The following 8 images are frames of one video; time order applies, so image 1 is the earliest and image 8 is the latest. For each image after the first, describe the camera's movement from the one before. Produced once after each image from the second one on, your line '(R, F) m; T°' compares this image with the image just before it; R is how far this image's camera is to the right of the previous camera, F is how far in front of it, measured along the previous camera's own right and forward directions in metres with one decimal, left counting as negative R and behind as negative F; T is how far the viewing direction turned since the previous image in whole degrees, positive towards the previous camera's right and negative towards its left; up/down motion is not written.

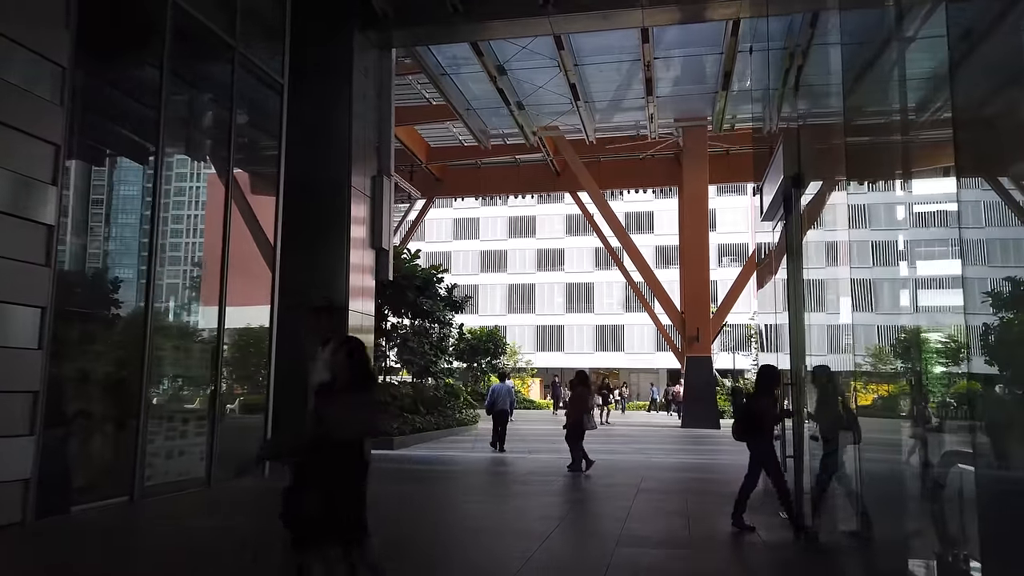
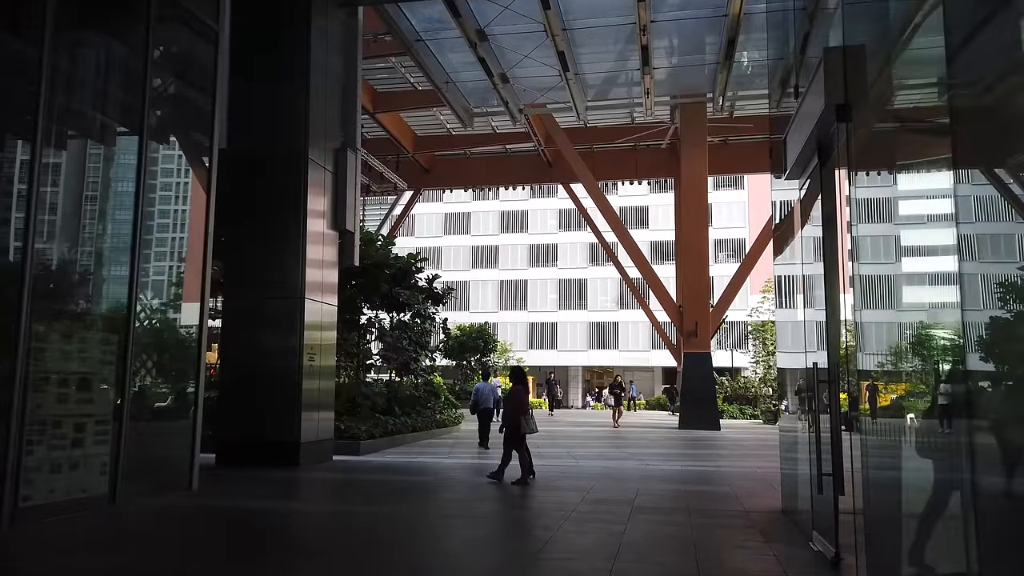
(+0.3, +1.5) m; 0°
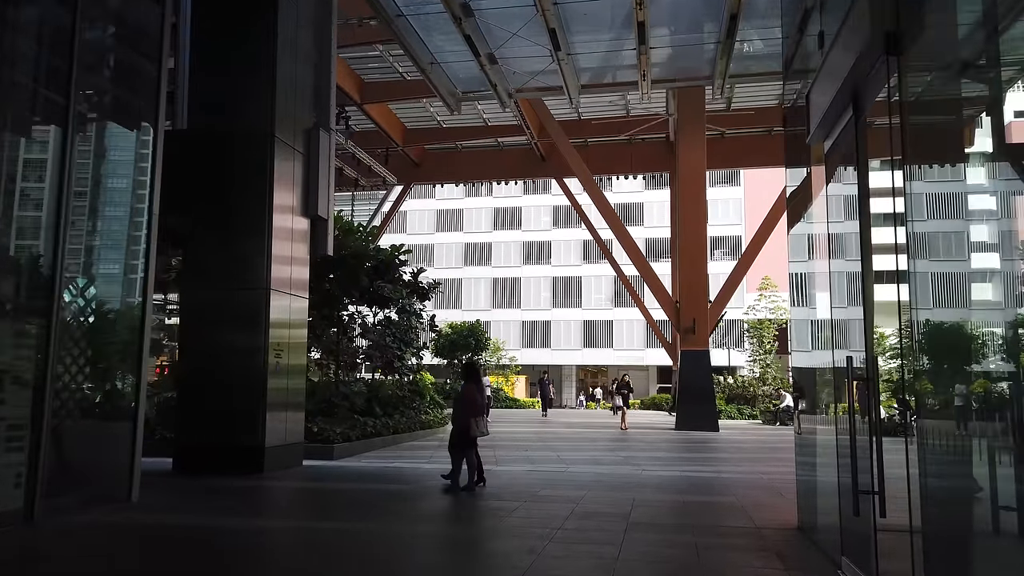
(+0.1, +0.9) m; 0°
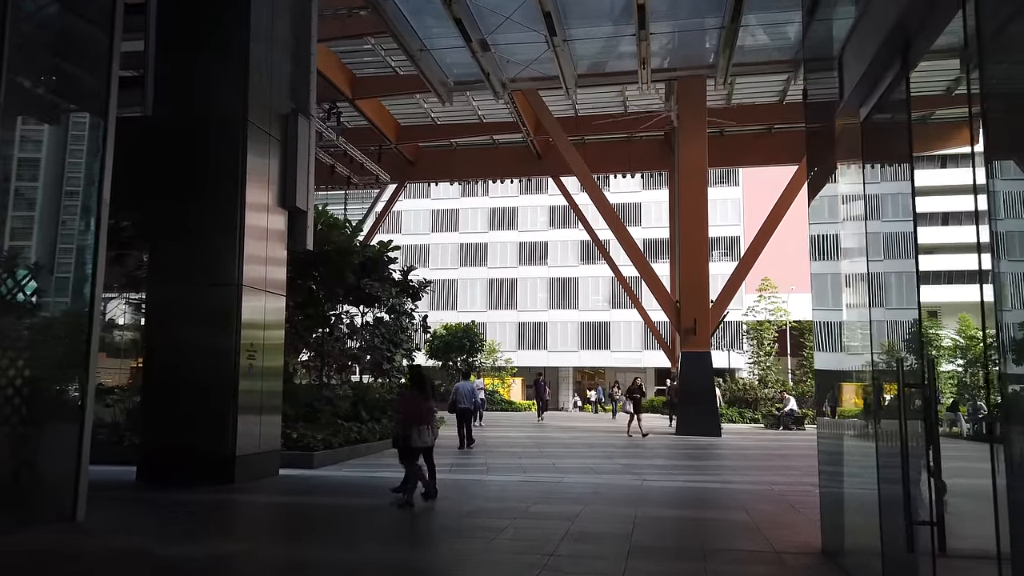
(+0.1, +0.7) m; 0°
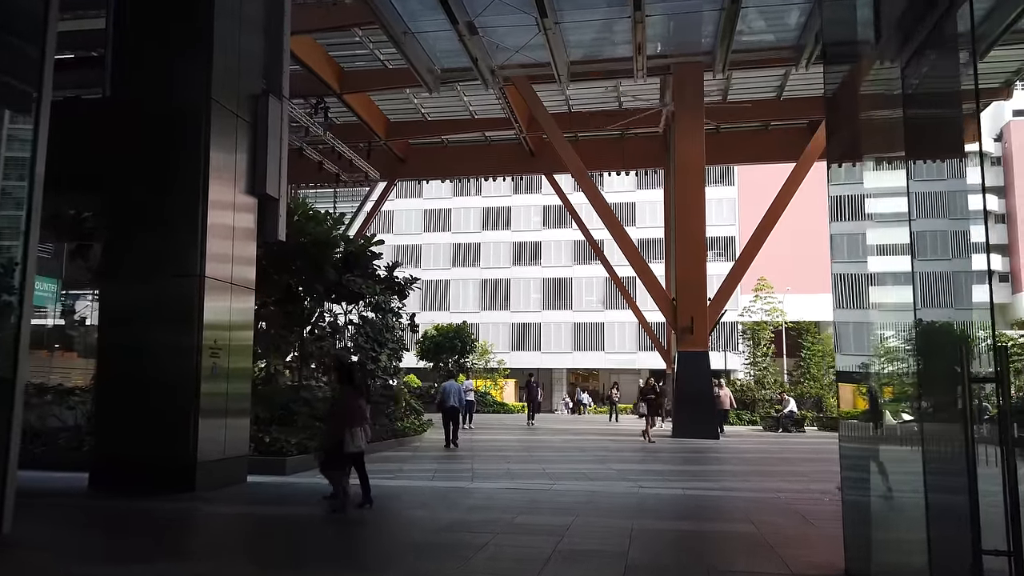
(+0.1, +0.7) m; 0°
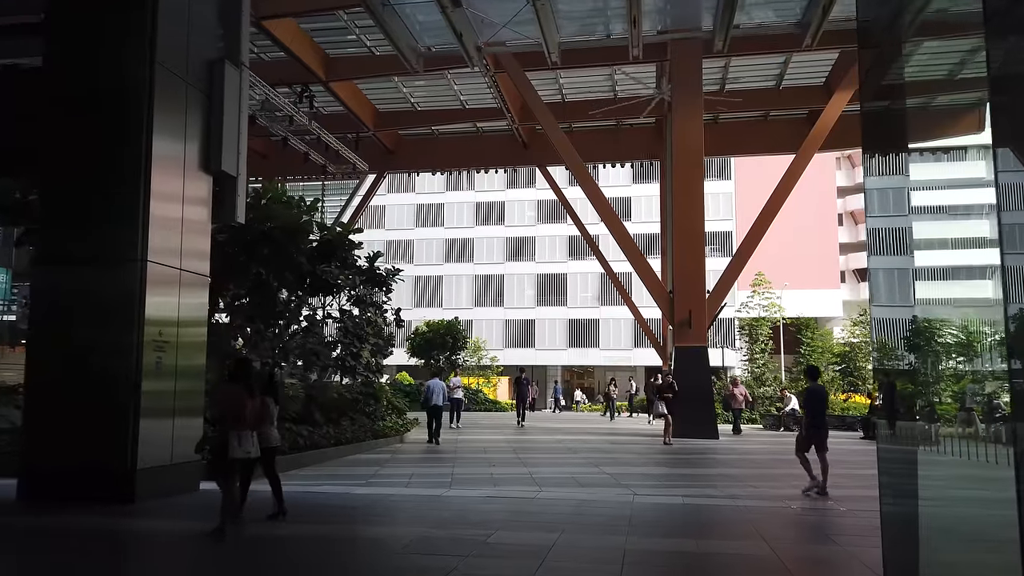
(+0.2, +0.9) m; 0°
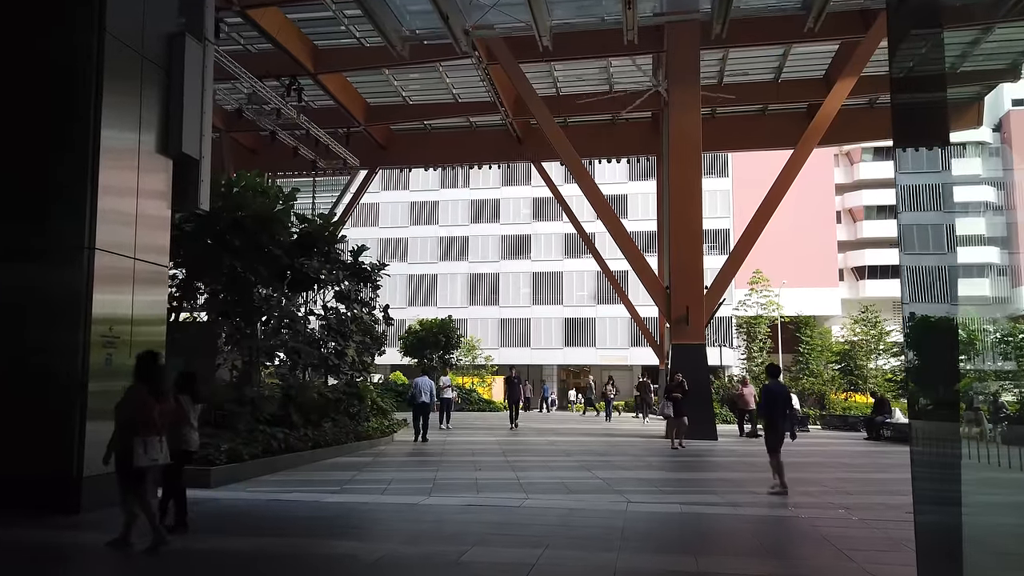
(+0.1, +0.7) m; 0°
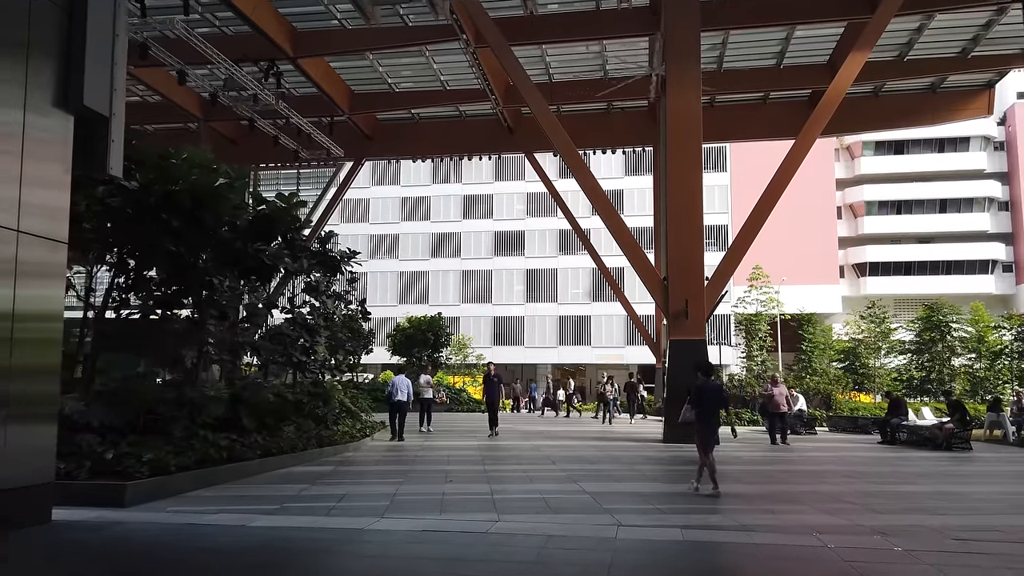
(+0.3, +1.4) m; 0°
